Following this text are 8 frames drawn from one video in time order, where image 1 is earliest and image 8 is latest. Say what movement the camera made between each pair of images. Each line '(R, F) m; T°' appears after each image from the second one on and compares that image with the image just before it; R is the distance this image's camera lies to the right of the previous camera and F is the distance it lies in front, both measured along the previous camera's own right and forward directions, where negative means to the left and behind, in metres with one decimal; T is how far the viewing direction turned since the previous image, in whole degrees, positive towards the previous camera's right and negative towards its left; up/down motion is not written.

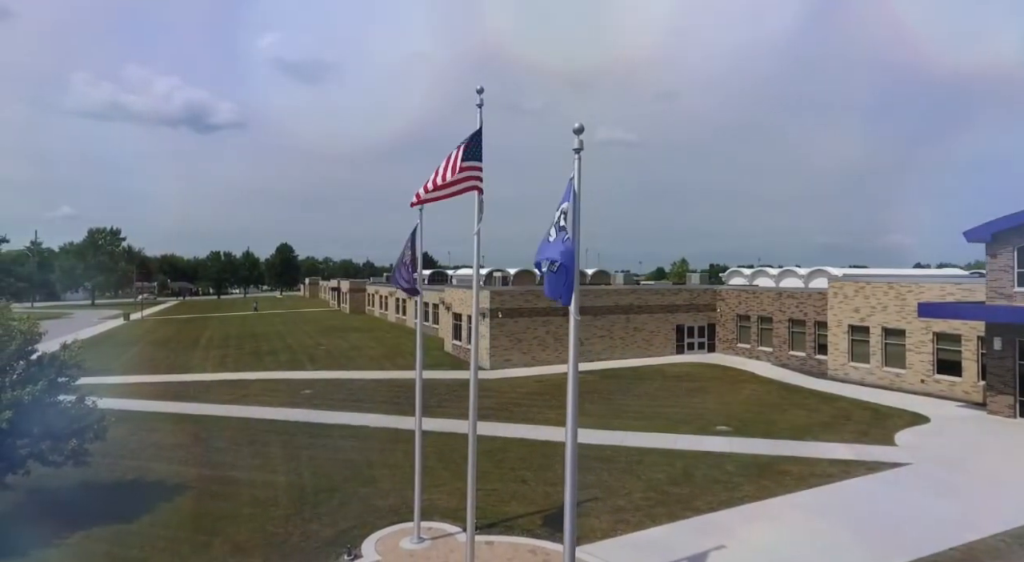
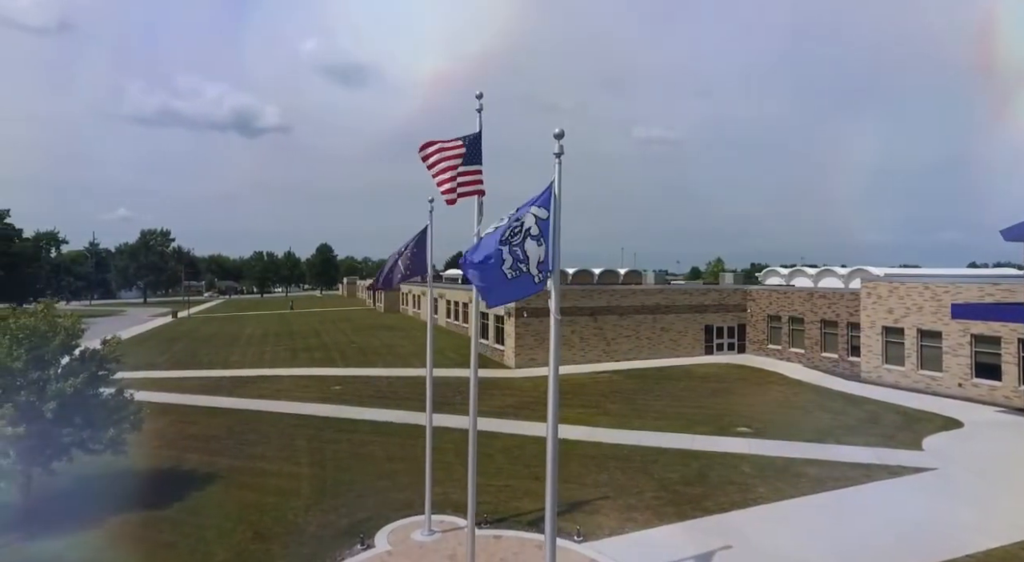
(+0.7, -0.3) m; -4°
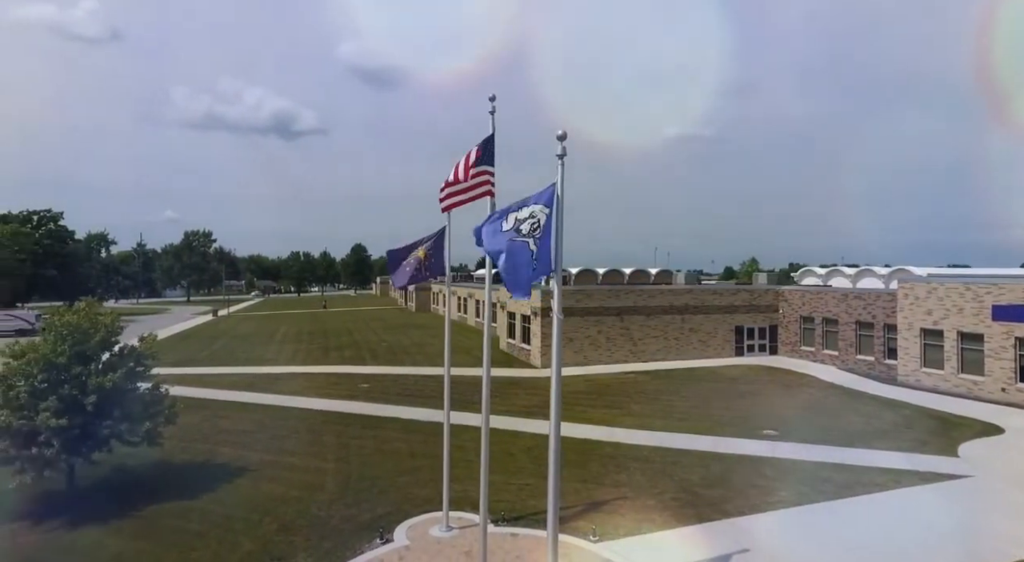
(+0.4, -0.1) m; -3°
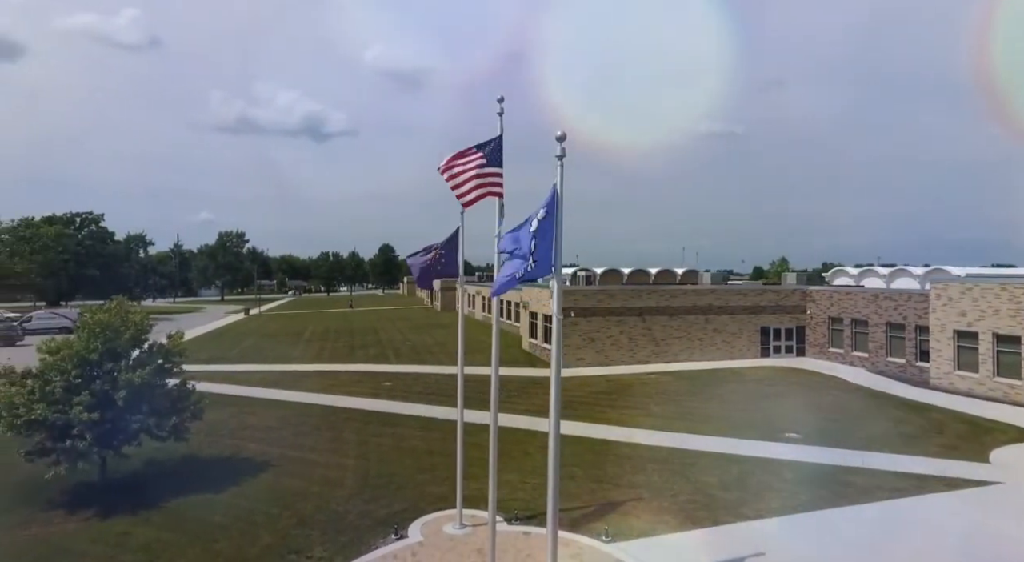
(+0.4, -0.1) m; -3°
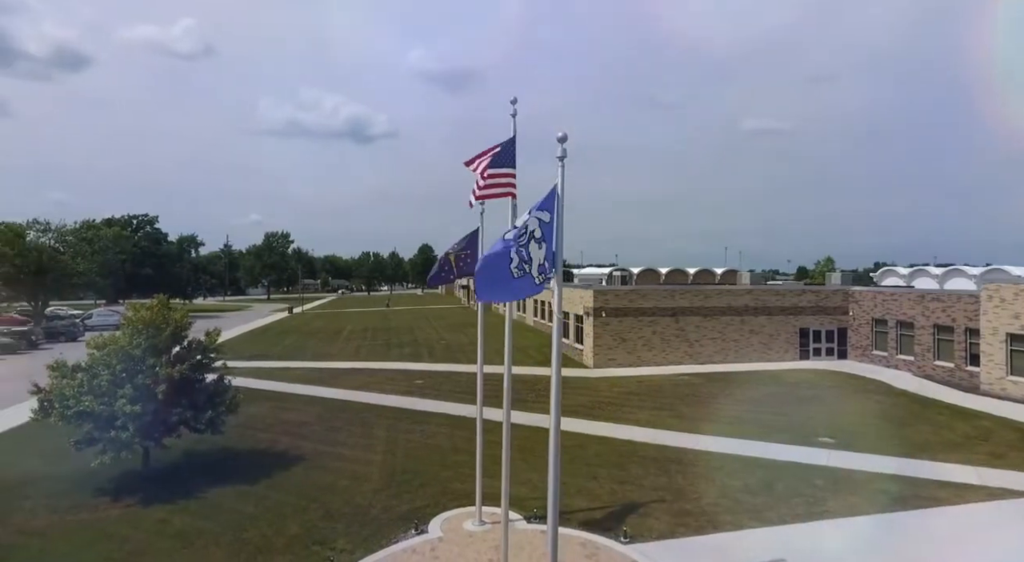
(+0.6, -0.1) m; -4°
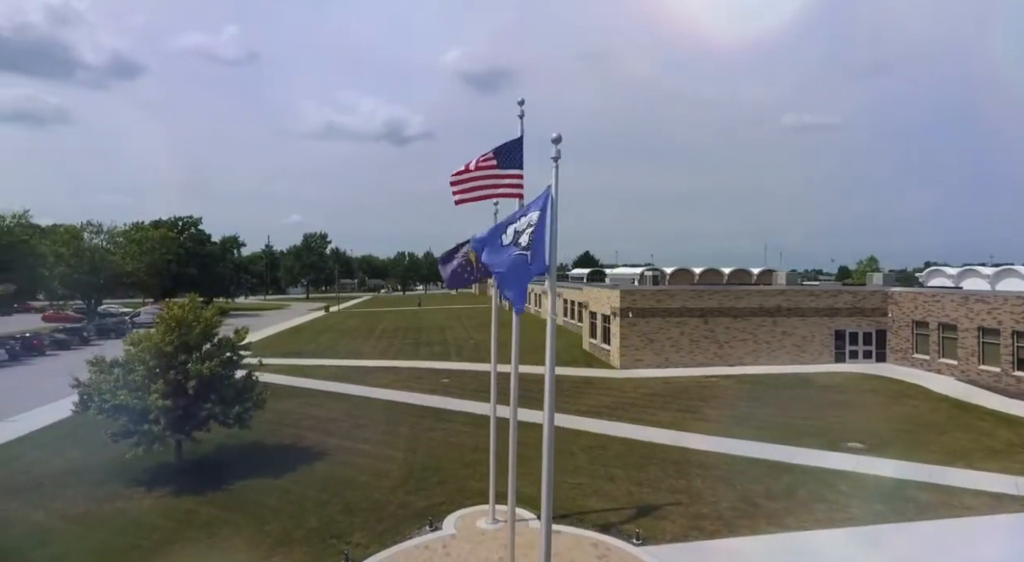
(+0.6, 0.0) m; -4°
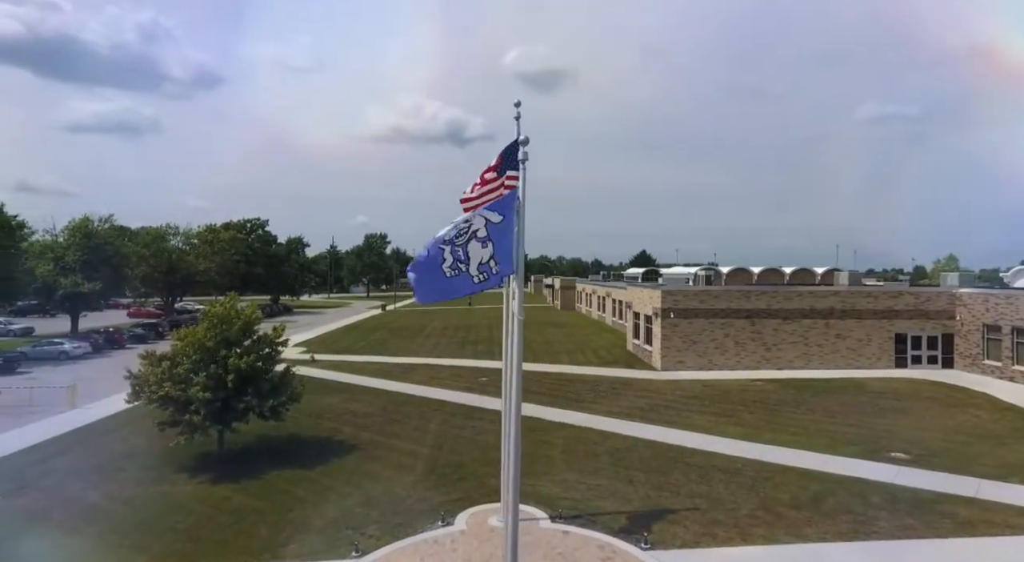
(+1.3, 0.0) m; -7°
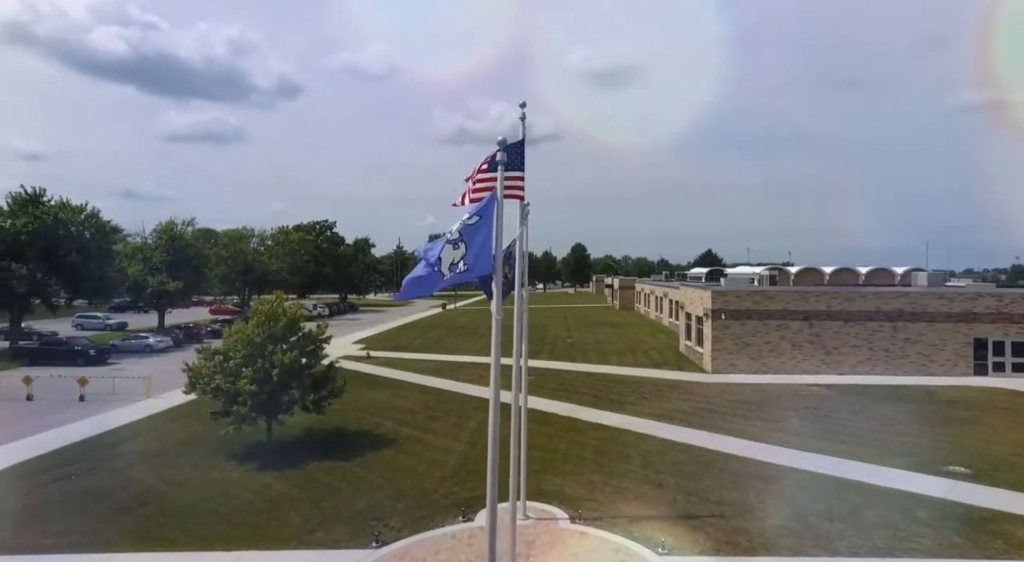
(+1.3, +0.1) m; -7°
